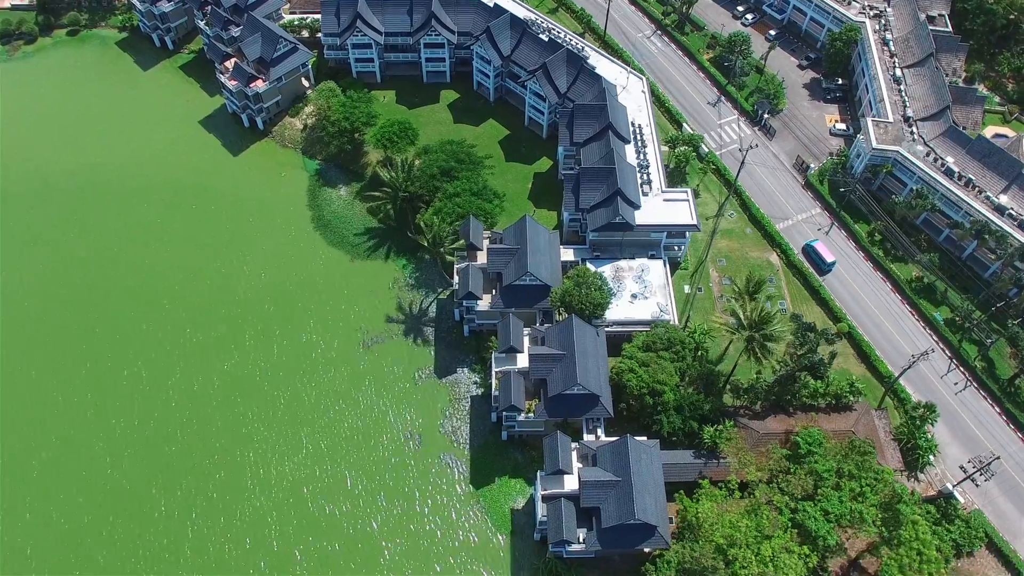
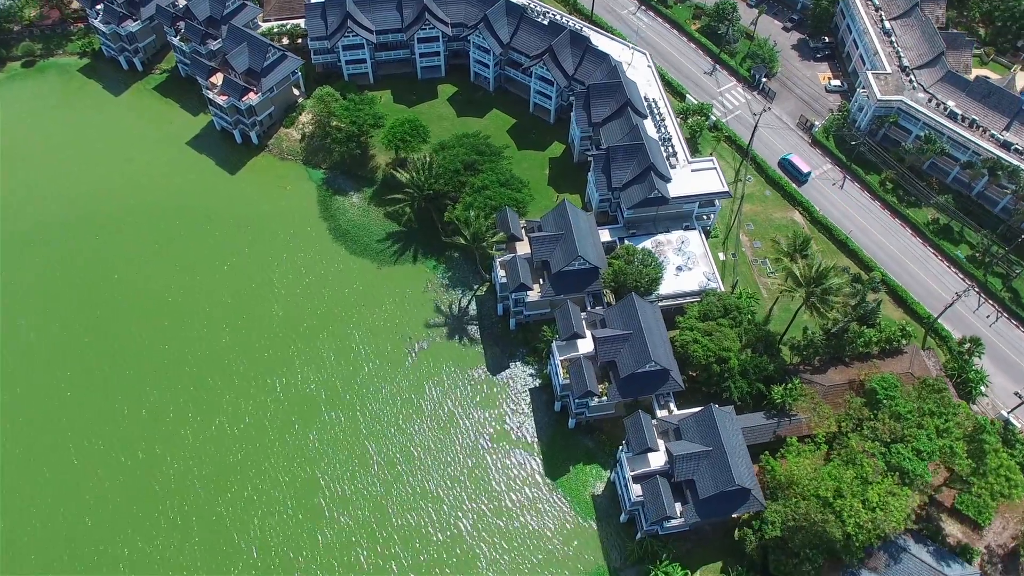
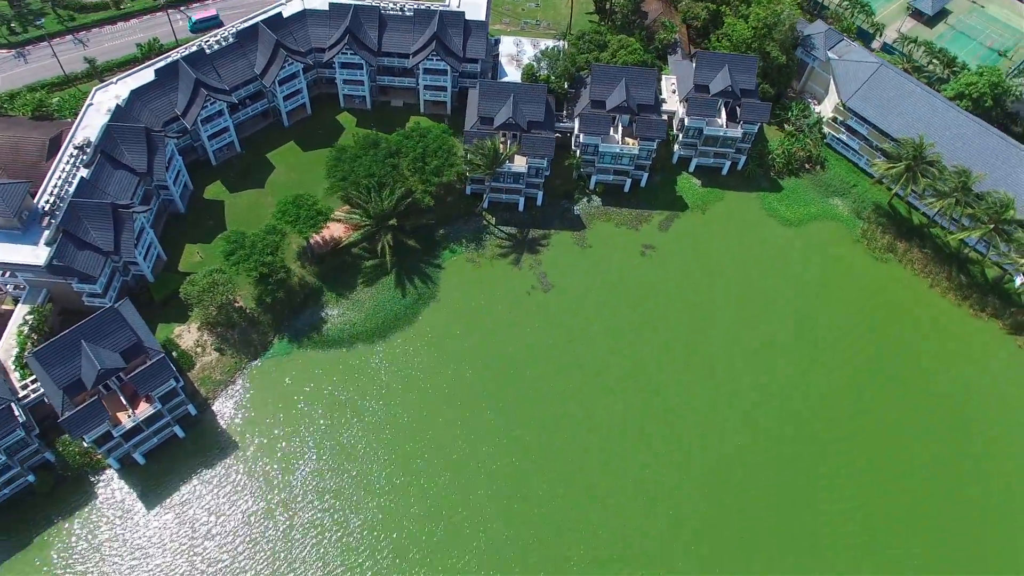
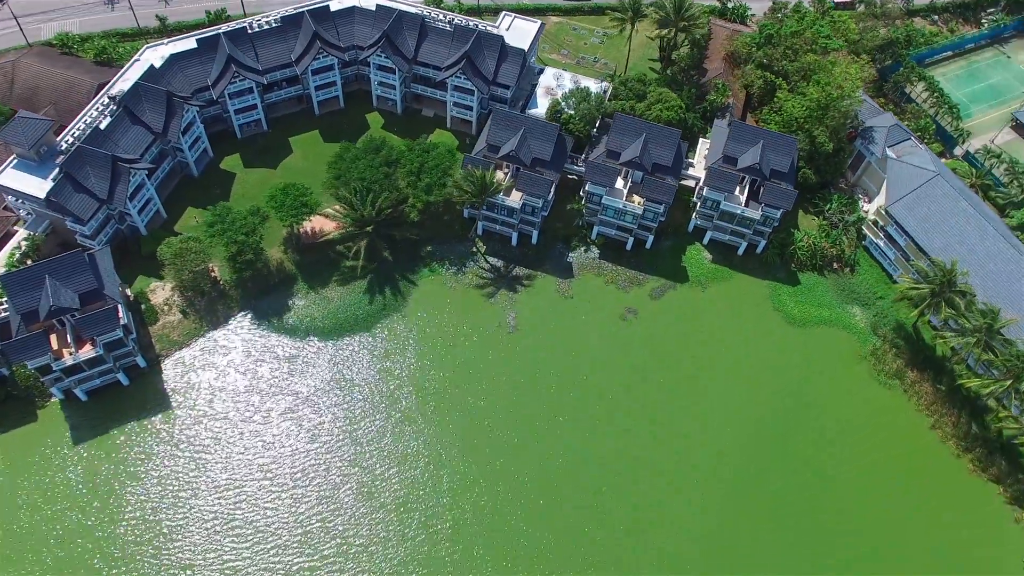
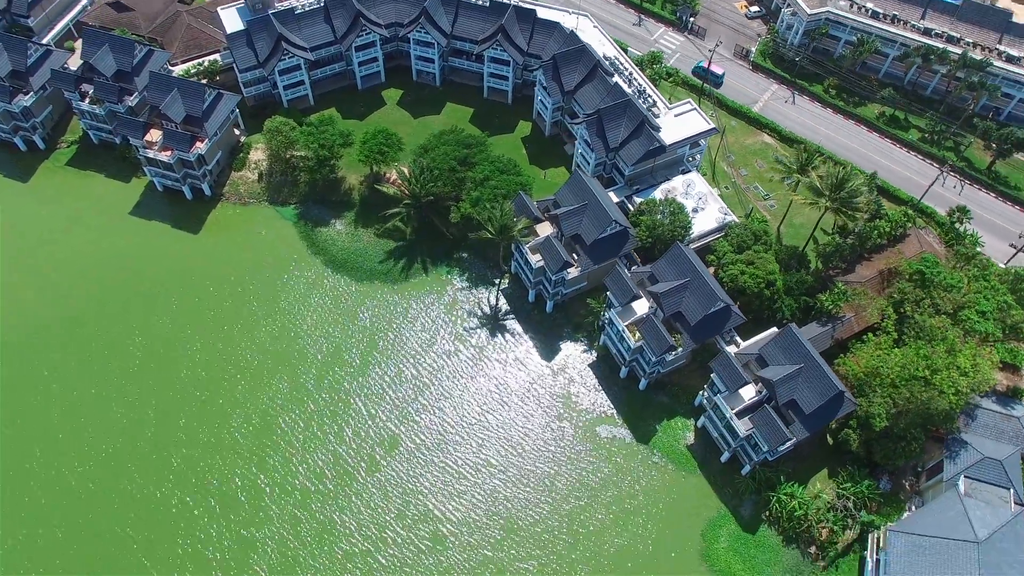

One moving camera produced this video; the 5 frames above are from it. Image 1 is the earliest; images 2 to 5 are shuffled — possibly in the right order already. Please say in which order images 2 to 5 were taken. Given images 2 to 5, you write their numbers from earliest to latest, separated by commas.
2, 5, 4, 3
